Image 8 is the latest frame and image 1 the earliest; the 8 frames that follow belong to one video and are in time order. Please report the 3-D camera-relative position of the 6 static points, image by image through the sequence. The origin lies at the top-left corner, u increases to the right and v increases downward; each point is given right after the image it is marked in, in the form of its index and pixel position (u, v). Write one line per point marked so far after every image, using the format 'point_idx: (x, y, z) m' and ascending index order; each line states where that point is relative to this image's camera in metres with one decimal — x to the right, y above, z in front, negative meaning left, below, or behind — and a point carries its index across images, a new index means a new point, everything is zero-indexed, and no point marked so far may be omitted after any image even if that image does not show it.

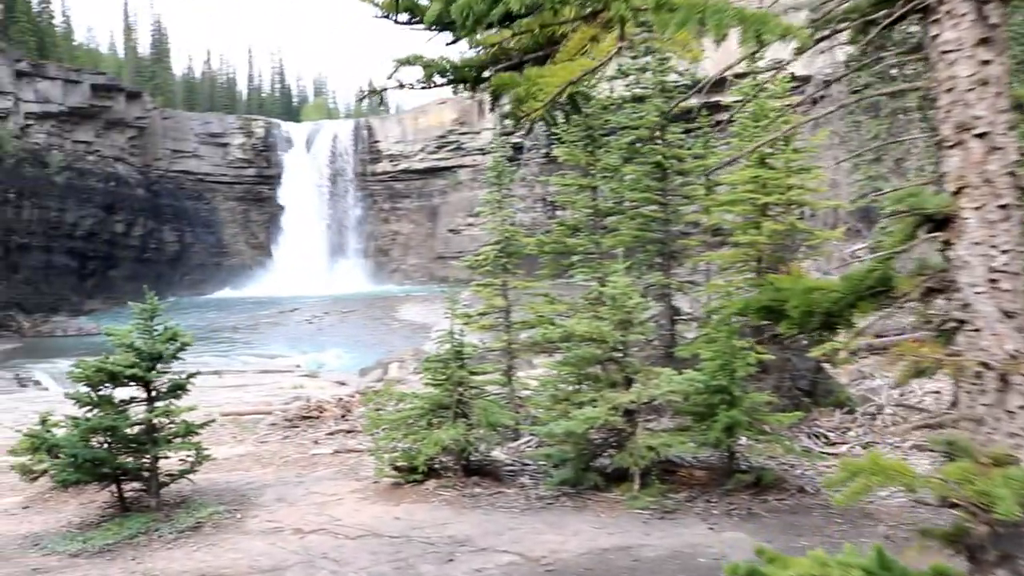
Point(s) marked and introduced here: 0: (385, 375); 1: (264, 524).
0: (-2.7, -1.8, +13.9) m
1: (-2.2, -2.1, +6.0) m
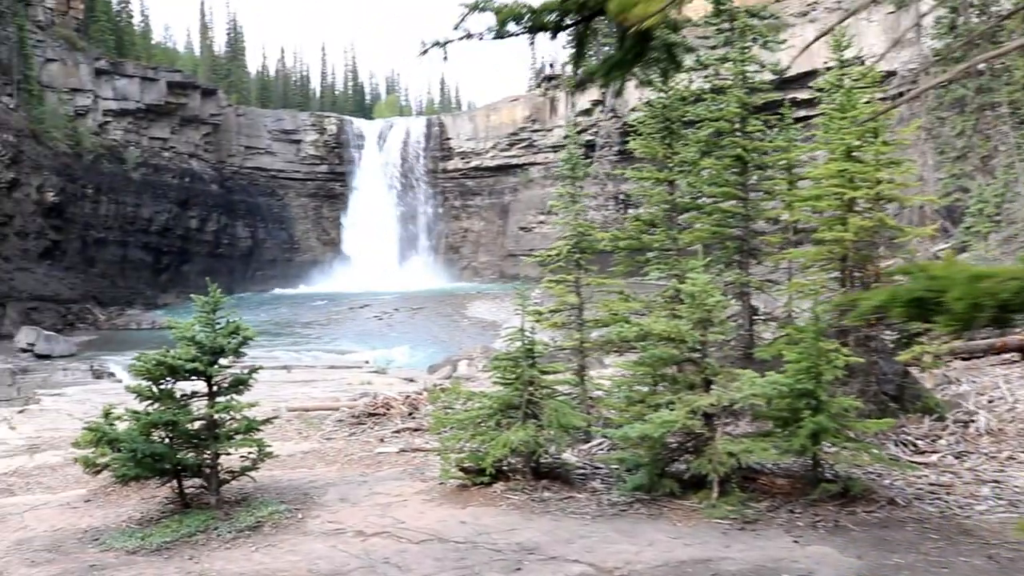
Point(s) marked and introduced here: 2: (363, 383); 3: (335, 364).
0: (-1.2, -1.7, +13.6) m
1: (-1.6, -2.1, +5.7) m
2: (-2.5, -1.7, +11.5) m
3: (-3.9, -1.7, +14.7) m
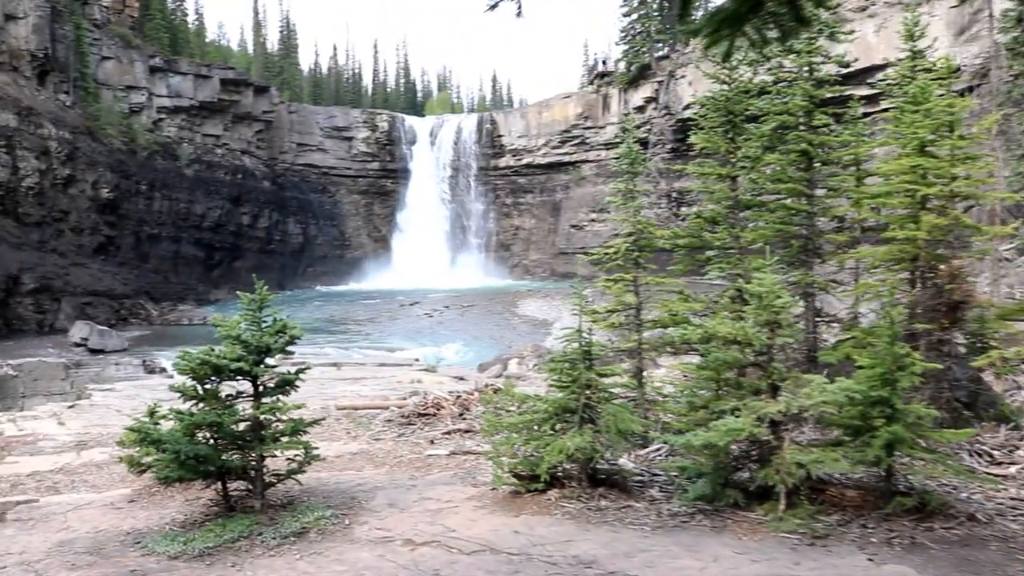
0: (-0.1, -1.6, +13.3) m
1: (-1.1, -2.0, +5.4) m
2: (-1.6, -1.7, +11.2) m
3: (-2.7, -1.6, +14.5) m
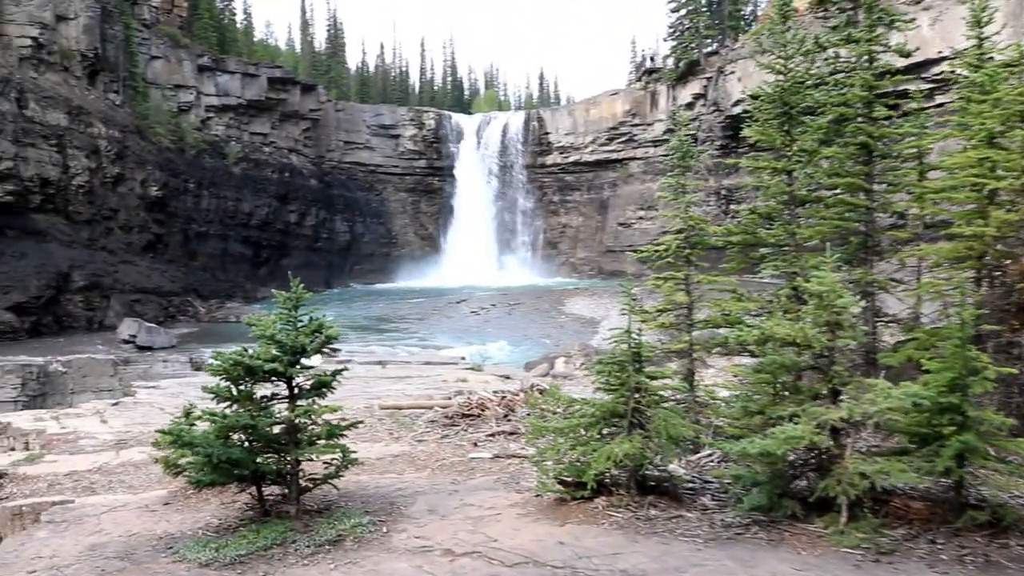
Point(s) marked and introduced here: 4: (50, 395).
0: (+0.8, -1.6, +12.9) m
1: (-0.8, -2.0, +5.2) m
2: (-0.8, -1.7, +11.0) m
3: (-1.7, -1.6, +14.3) m
4: (-8.9, -2.1, +12.4) m
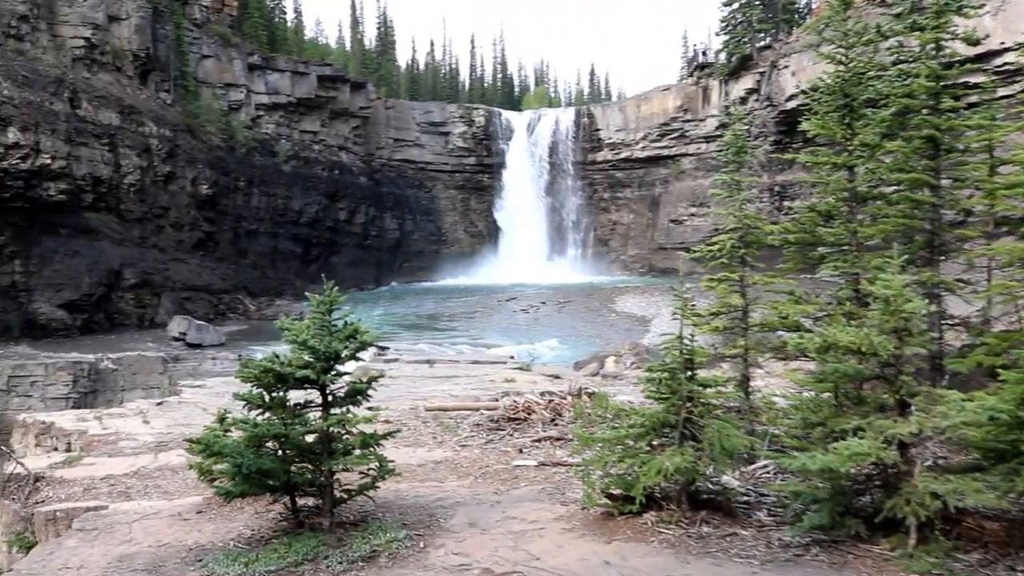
0: (+1.7, -1.6, +12.5) m
1: (-0.5, -2.1, +4.9) m
2: (-0.1, -1.7, +10.7) m
3: (-0.7, -1.6, +14.1) m
4: (-8.0, -2.0, +12.7) m
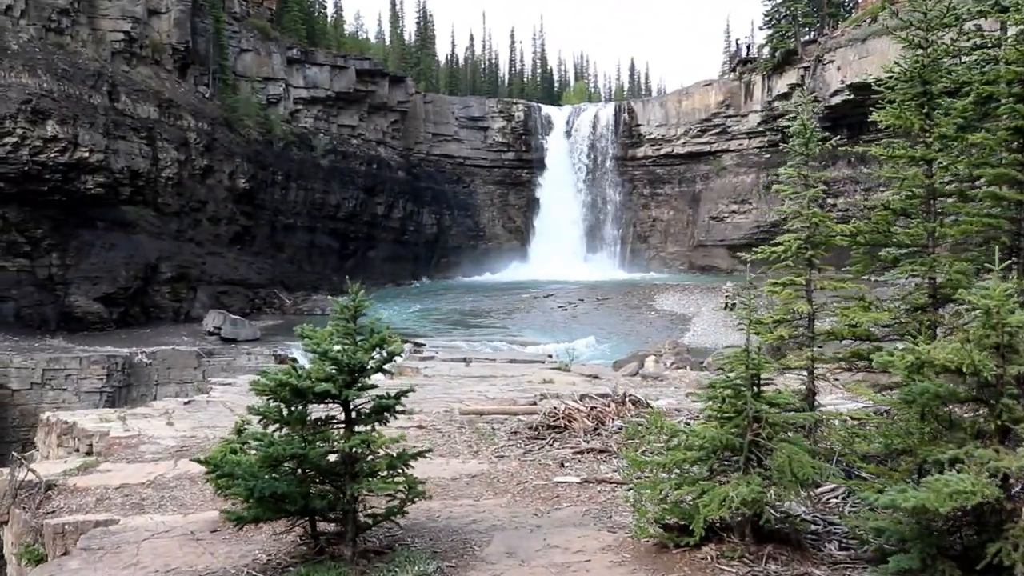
0: (+2.3, -1.6, +12.0) m
1: (-0.2, -2.0, +4.6) m
2: (+0.5, -1.6, +10.3) m
3: (+0.1, -1.5, +13.8) m
4: (-7.3, -1.9, +12.8) m
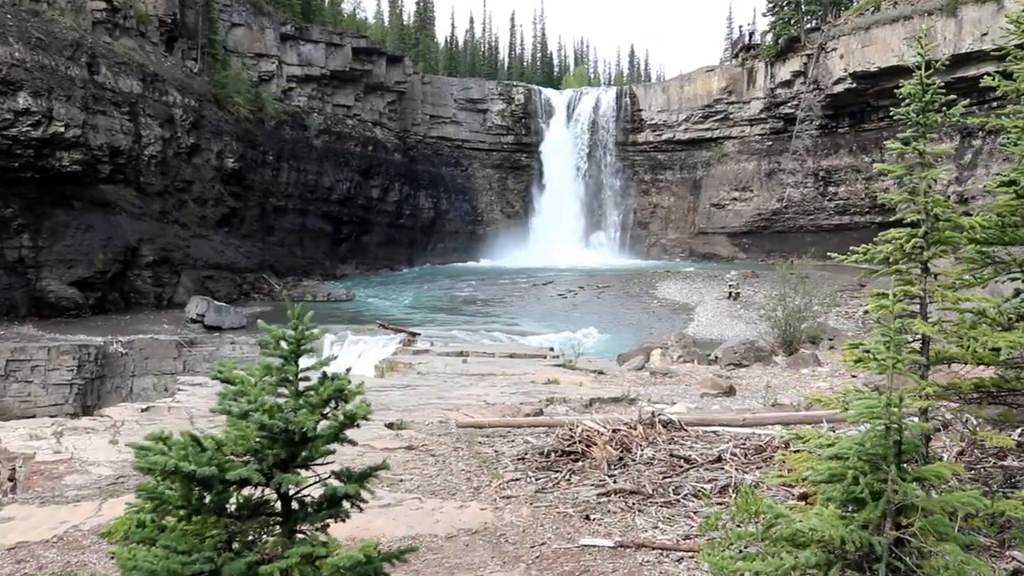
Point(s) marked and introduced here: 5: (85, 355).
0: (+2.3, -1.4, +11.6) m
1: (-0.2, -2.0, +4.1) m
2: (+0.5, -1.5, +9.9) m
3: (0.0, -1.3, +13.3) m
4: (-7.4, -1.6, +12.3) m
5: (-7.6, -1.1, +12.1) m
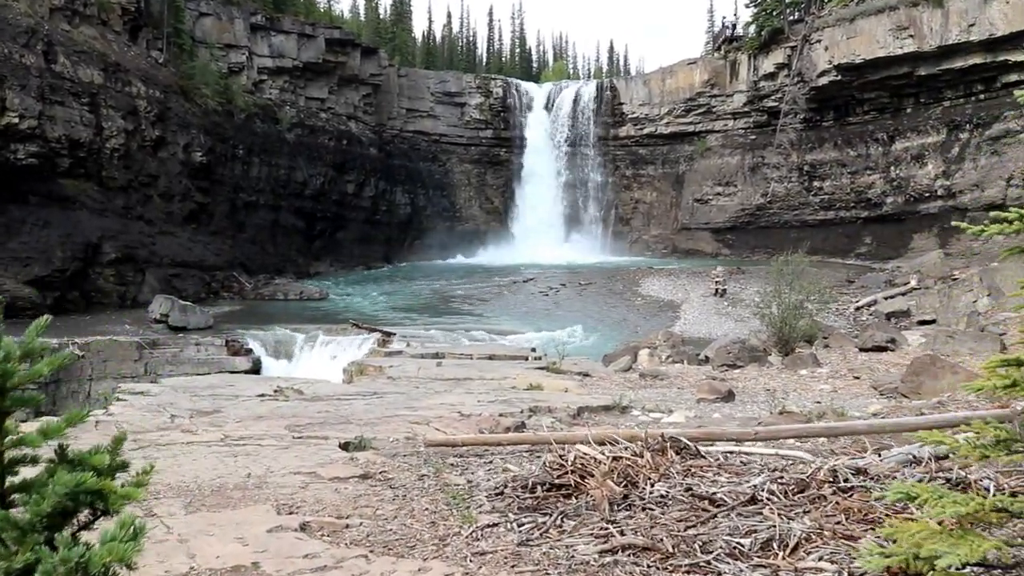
0: (+2.0, -1.3, +11.2) m
1: (-0.3, -2.0, +3.7) m
2: (+0.2, -1.4, +9.5) m
3: (-0.3, -1.2, +12.9) m
4: (-7.7, -1.6, +11.7) m
5: (-7.9, -1.1, +11.4) m
